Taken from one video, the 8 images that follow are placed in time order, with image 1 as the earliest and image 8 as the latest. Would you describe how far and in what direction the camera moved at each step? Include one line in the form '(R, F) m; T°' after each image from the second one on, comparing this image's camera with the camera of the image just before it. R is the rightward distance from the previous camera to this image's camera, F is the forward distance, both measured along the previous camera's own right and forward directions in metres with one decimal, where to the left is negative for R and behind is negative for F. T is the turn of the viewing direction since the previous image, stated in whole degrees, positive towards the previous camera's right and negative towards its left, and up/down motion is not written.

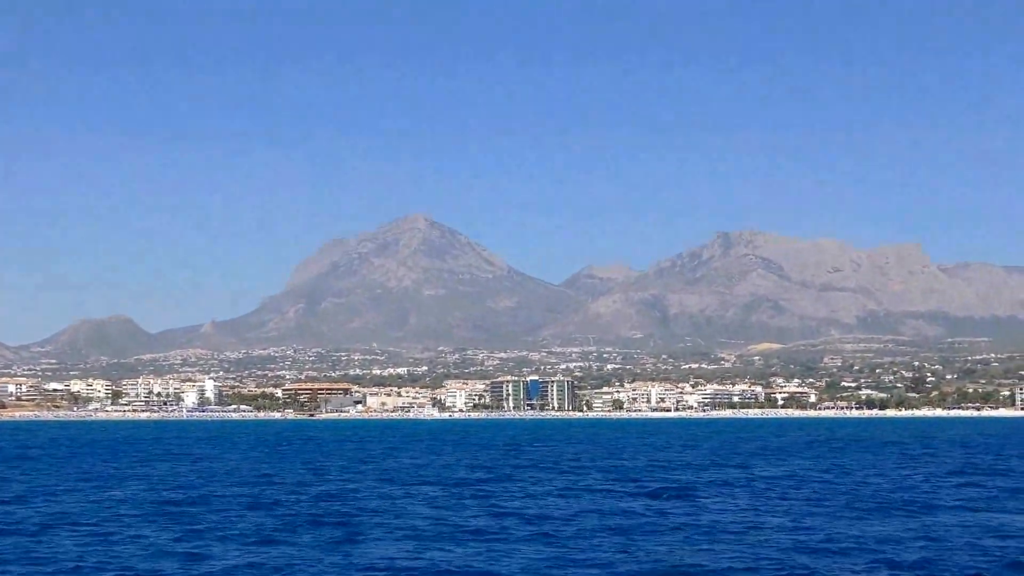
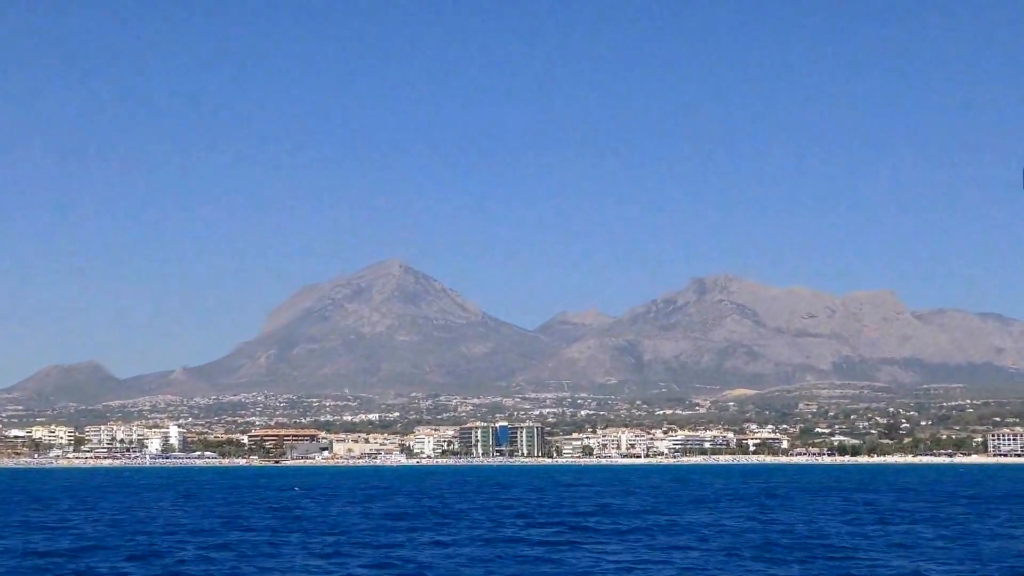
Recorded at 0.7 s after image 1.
(+2.1, +0.5) m; 0°
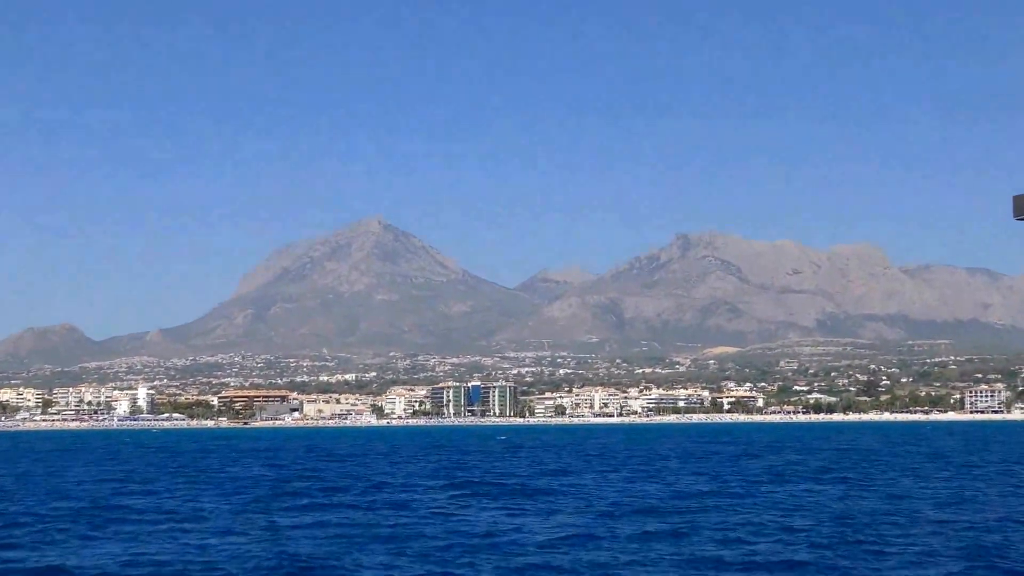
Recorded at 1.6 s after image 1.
(+4.1, +0.4) m; -1°
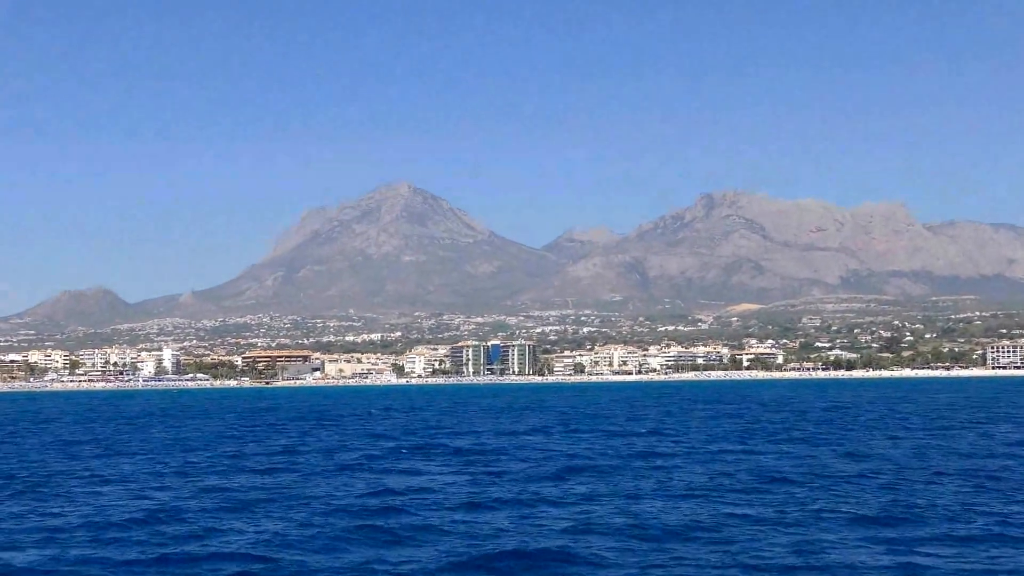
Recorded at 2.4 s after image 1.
(+3.0, -1.5) m; -2°
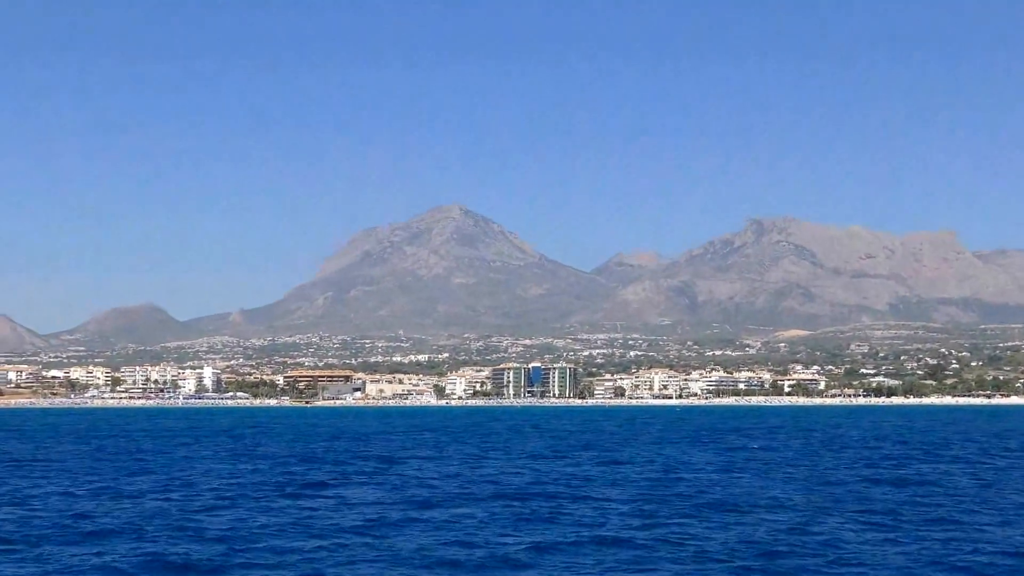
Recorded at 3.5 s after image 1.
(+3.3, -0.5) m; -3°
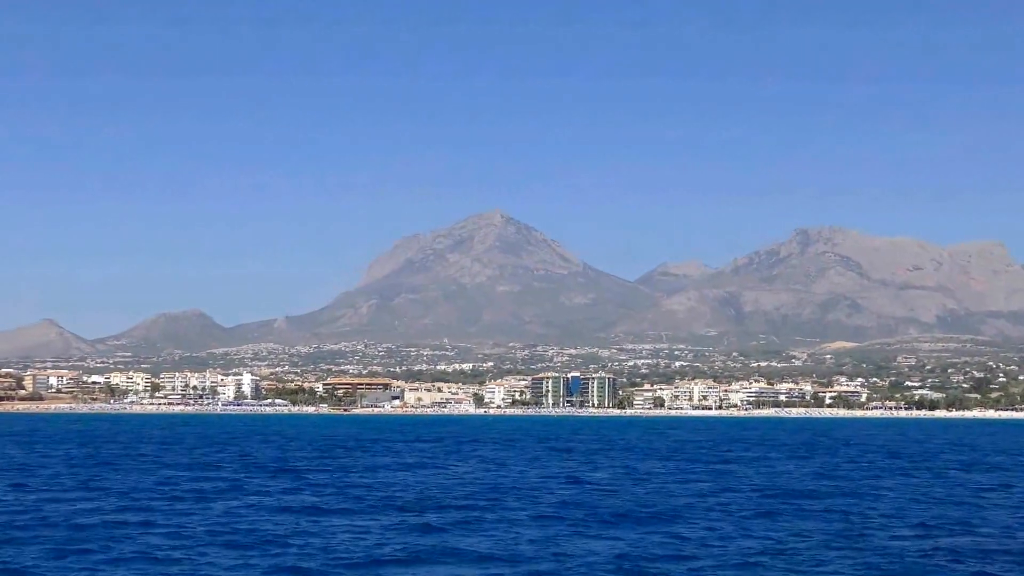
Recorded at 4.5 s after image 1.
(+2.6, 0.0) m; -2°
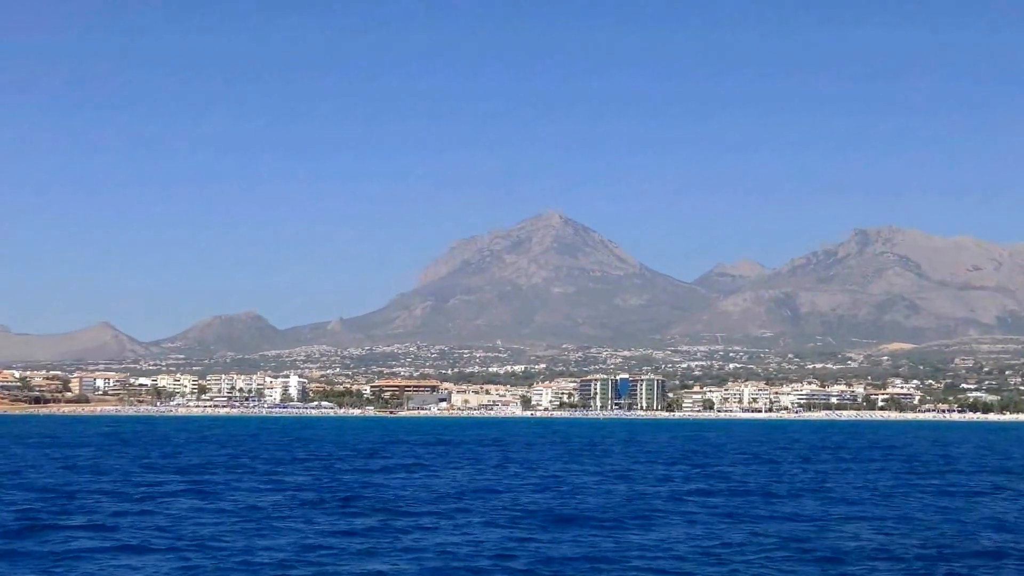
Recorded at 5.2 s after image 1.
(+2.9, +0.5) m; -3°
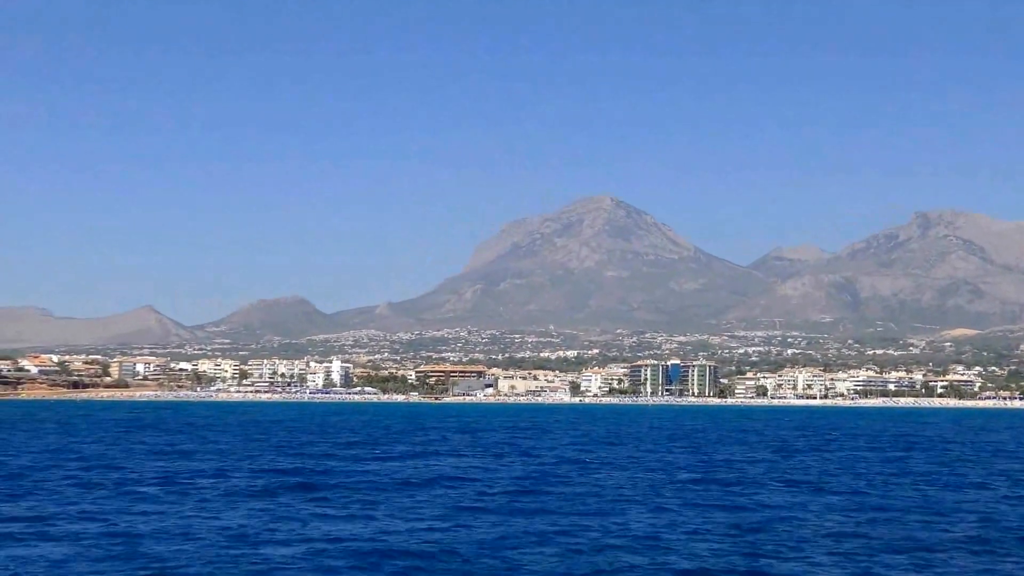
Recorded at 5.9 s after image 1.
(+1.6, +2.5) m; -2°
